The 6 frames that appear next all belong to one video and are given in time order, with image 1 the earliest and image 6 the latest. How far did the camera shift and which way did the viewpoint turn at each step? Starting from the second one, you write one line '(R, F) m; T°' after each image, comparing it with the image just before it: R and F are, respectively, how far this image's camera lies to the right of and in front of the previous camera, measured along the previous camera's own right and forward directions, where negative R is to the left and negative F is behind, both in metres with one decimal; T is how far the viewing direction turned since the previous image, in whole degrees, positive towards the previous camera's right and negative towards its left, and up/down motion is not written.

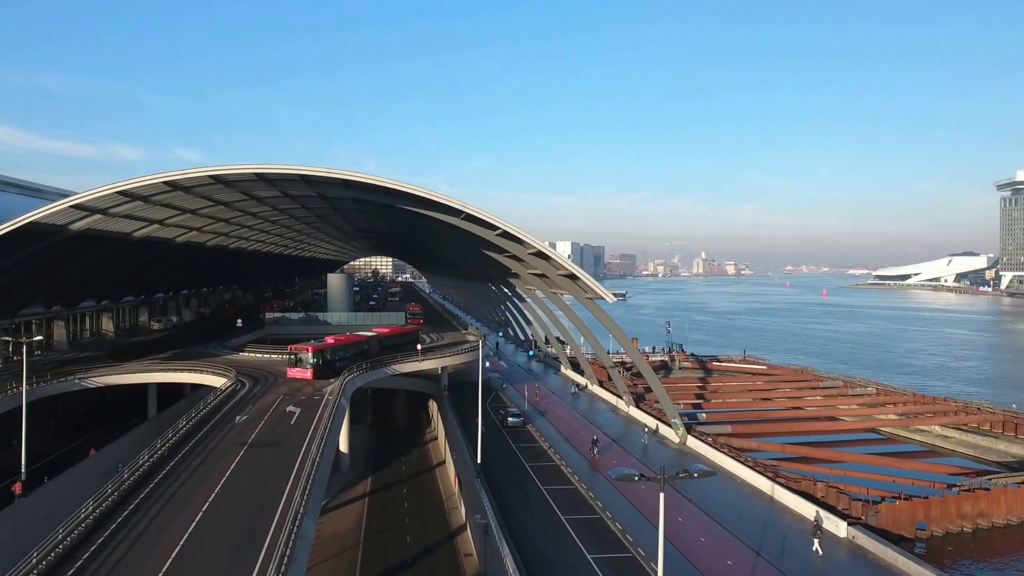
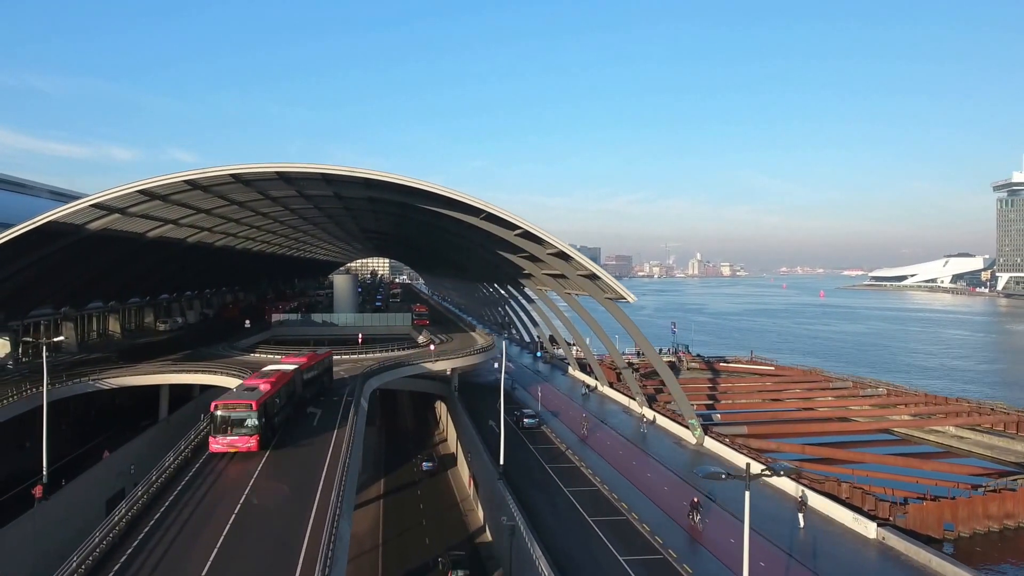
(-1.1, +0.1) m; 0°
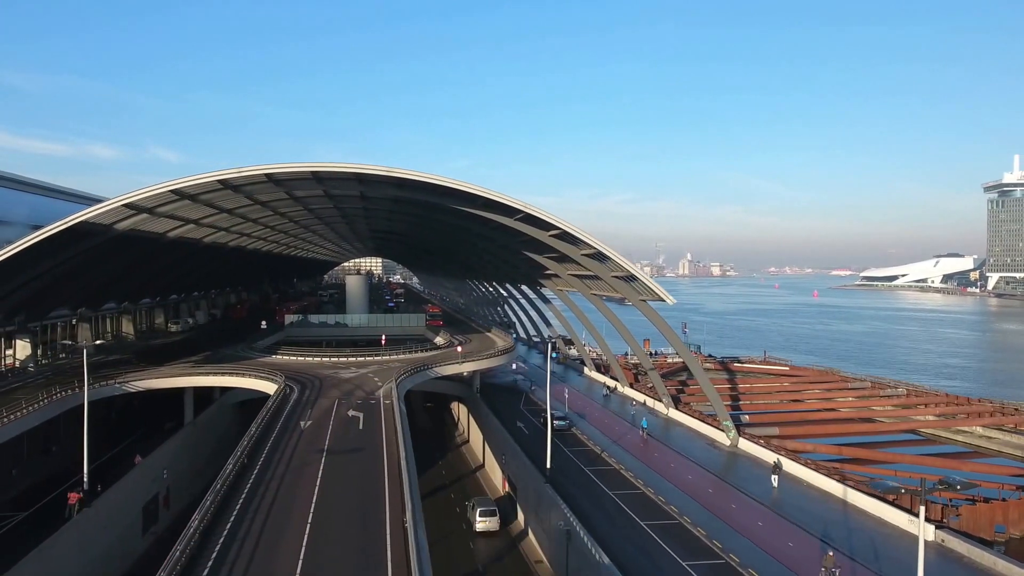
(-2.2, +0.3) m; +1°
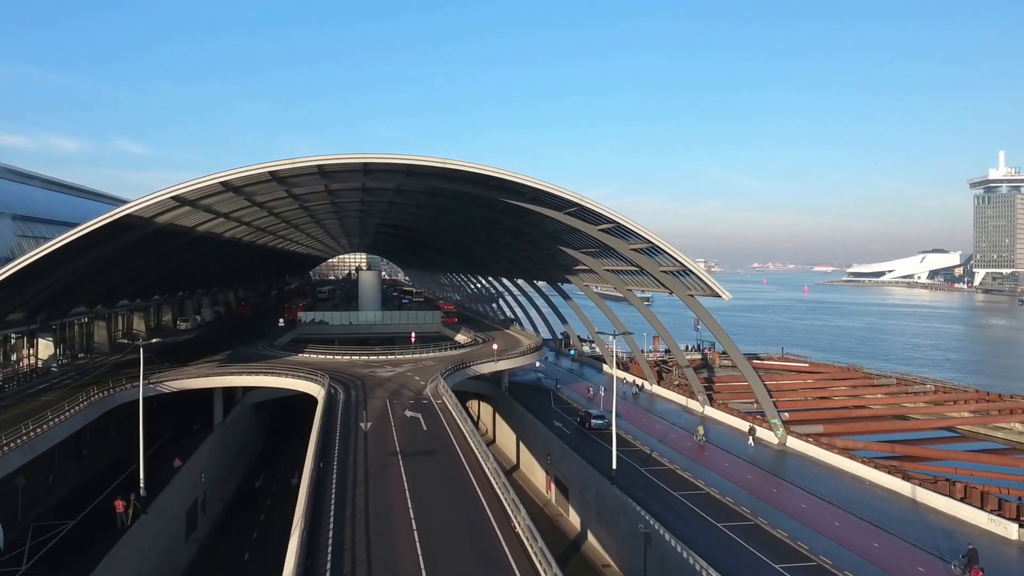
(-3.0, +0.8) m; +1°
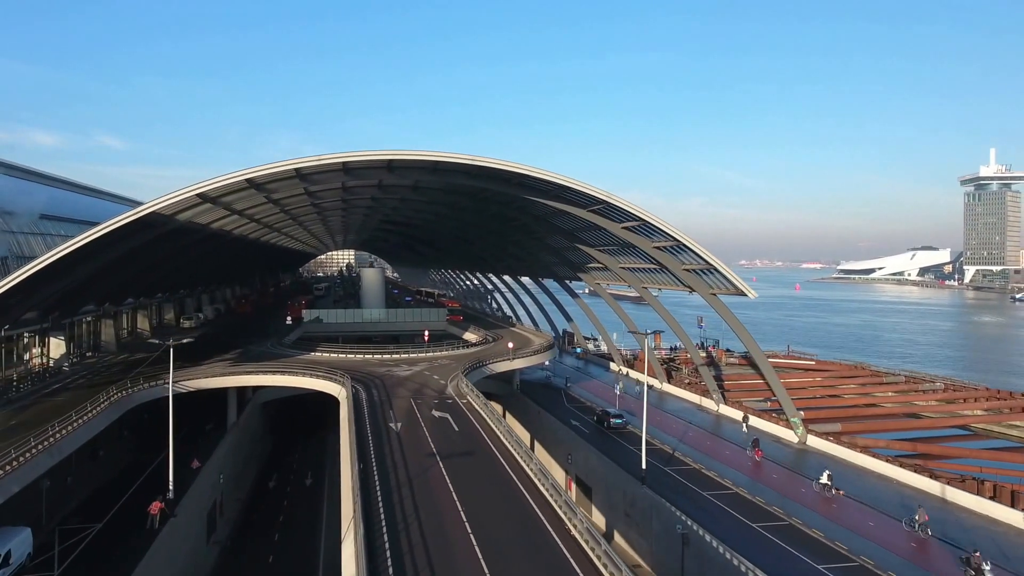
(-1.5, +0.3) m; +1°
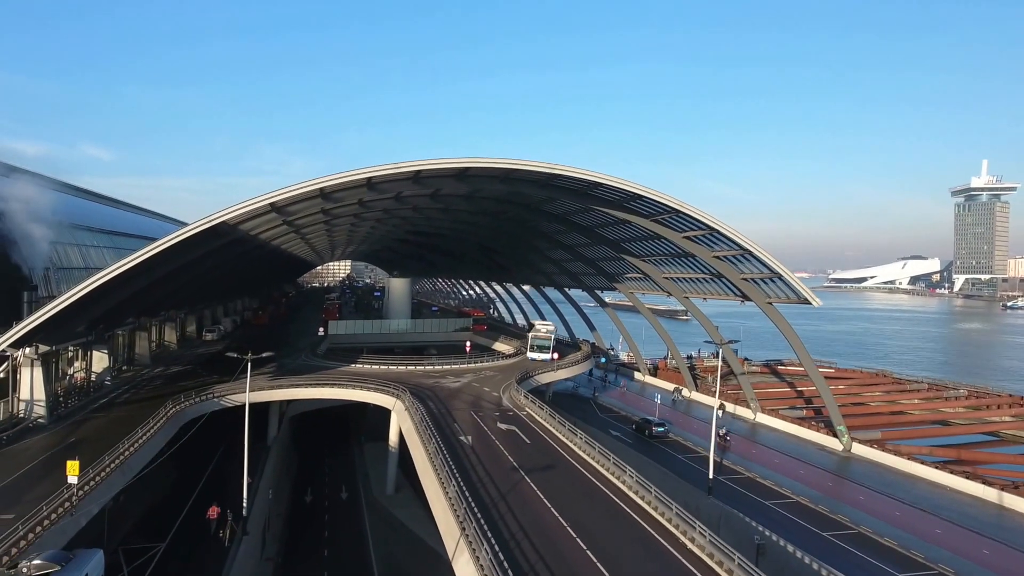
(-3.0, -0.2) m; +1°
